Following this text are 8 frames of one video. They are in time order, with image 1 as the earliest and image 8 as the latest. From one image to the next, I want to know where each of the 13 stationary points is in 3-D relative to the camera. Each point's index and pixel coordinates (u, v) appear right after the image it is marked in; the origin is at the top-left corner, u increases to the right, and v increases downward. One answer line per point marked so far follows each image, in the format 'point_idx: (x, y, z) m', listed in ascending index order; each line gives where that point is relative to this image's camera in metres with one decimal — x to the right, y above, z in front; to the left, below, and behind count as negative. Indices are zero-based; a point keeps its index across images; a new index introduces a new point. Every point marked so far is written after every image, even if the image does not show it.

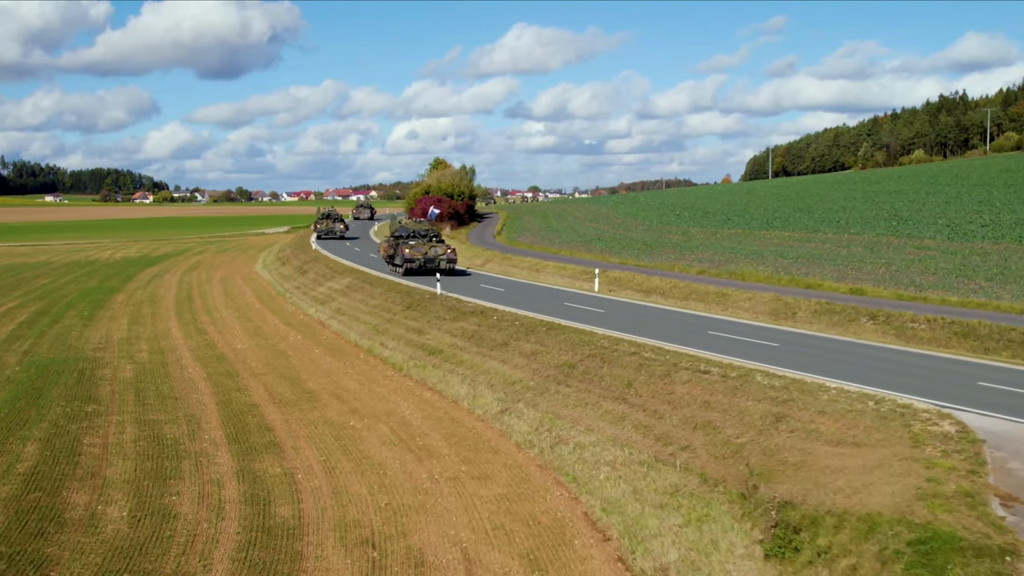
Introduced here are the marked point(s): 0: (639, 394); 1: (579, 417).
0: (+2.4, -2.0, +15.6) m
1: (+1.3, -2.4, +15.5) m
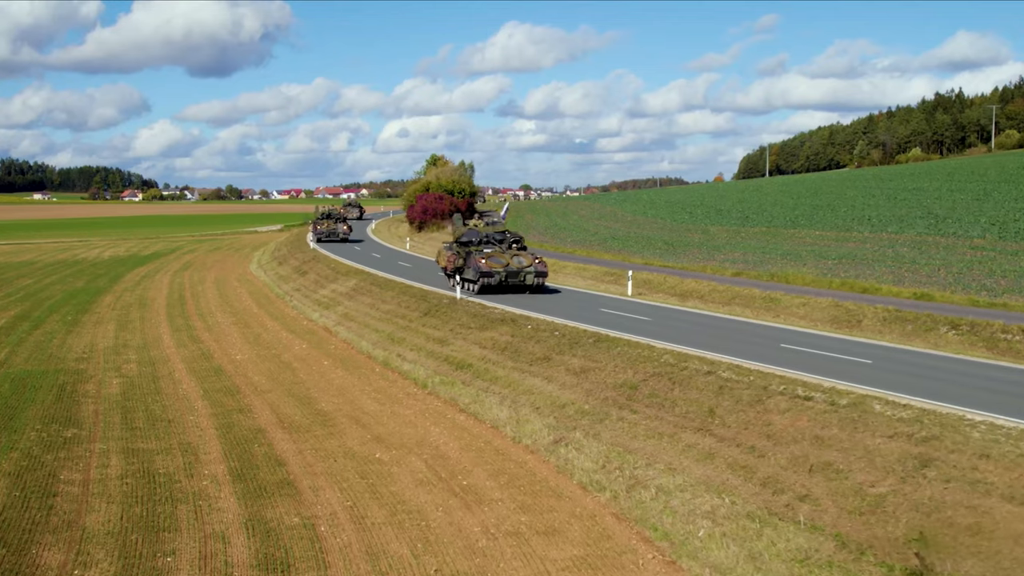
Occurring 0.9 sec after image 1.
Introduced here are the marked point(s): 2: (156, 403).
0: (+3.4, -2.1, +13.0) m
1: (+2.2, -2.6, +13.0) m
2: (-8.3, -2.7, +19.5) m
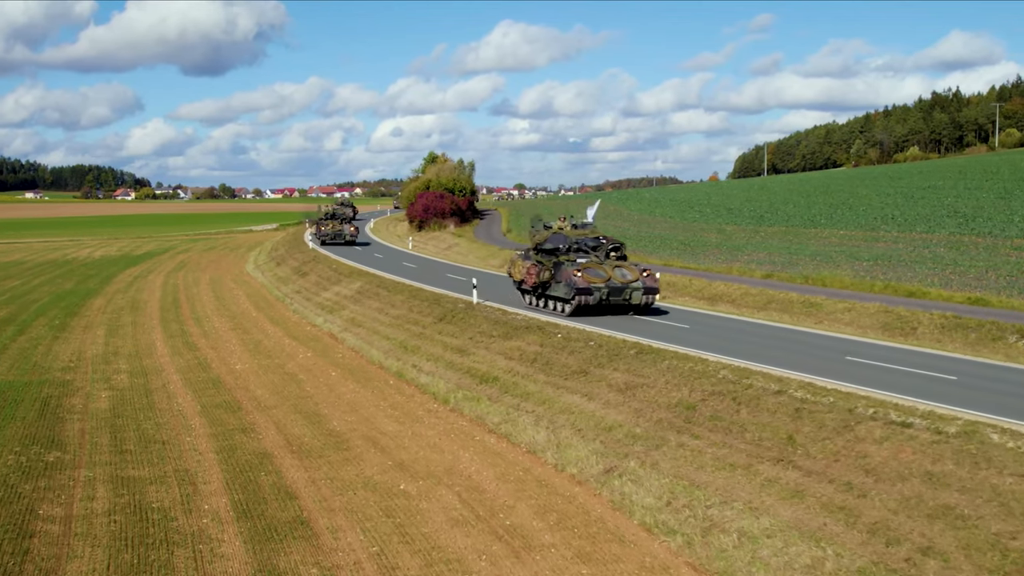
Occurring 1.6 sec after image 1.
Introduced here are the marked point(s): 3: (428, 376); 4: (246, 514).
0: (+4.1, -2.3, +11.3) m
1: (+2.9, -2.7, +11.2) m
2: (-7.7, -2.8, +17.6) m
3: (-1.9, -2.0, +19.1) m
4: (-3.9, -3.3, +12.2) m
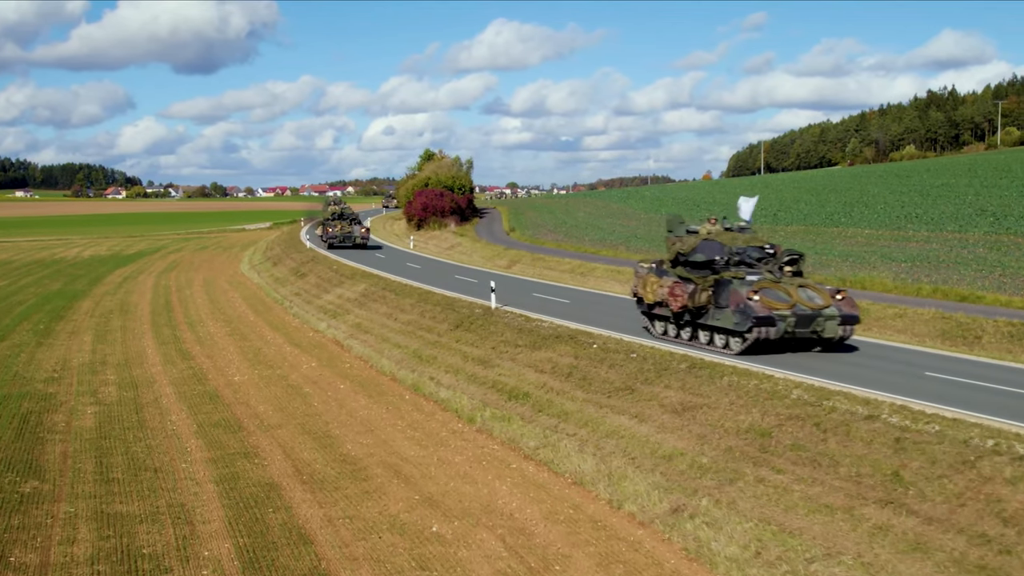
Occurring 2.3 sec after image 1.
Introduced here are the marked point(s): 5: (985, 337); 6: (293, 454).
0: (+4.7, -2.4, +9.5) m
1: (+3.6, -2.8, +9.4) m
2: (-7.1, -2.9, +15.7) m
3: (-1.3, -2.1, +17.2) m
4: (-3.2, -3.4, +10.3) m
5: (+10.6, -1.1, +18.6) m
6: (-3.8, -2.9, +14.4) m
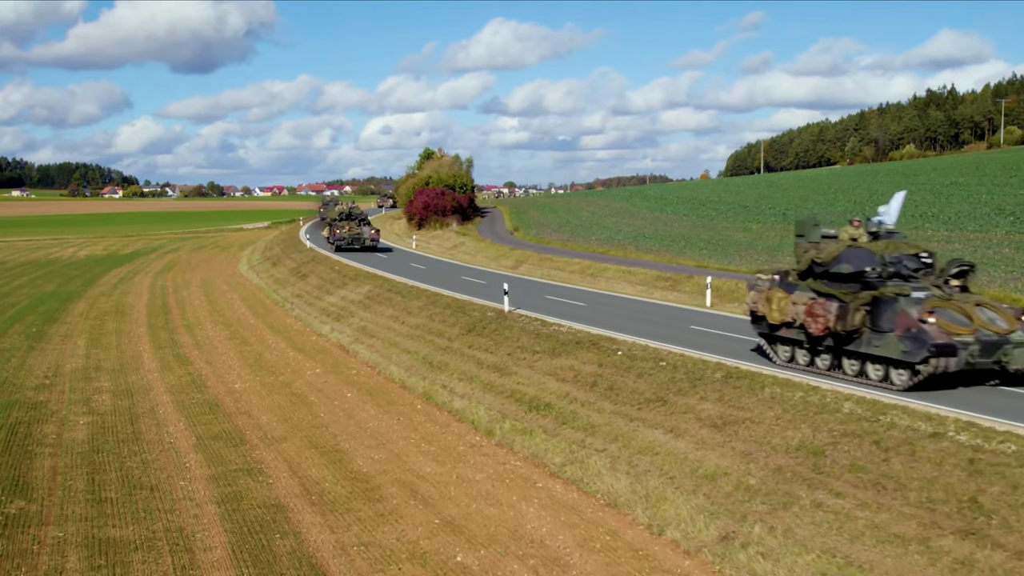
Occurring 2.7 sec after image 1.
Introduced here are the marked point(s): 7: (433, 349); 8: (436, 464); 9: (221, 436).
0: (+5.1, -2.5, +8.5) m
1: (+4.0, -2.9, +8.4) m
2: (-6.7, -3.0, +14.7) m
3: (-0.9, -2.2, +16.2) m
4: (-2.8, -3.5, +9.3) m
5: (+11.0, -1.1, +17.7) m
6: (-3.4, -3.0, +13.4) m
7: (-1.9, -1.5, +20.0) m
8: (-1.2, -2.8, +13.4) m
9: (-5.5, -2.8, +15.6) m
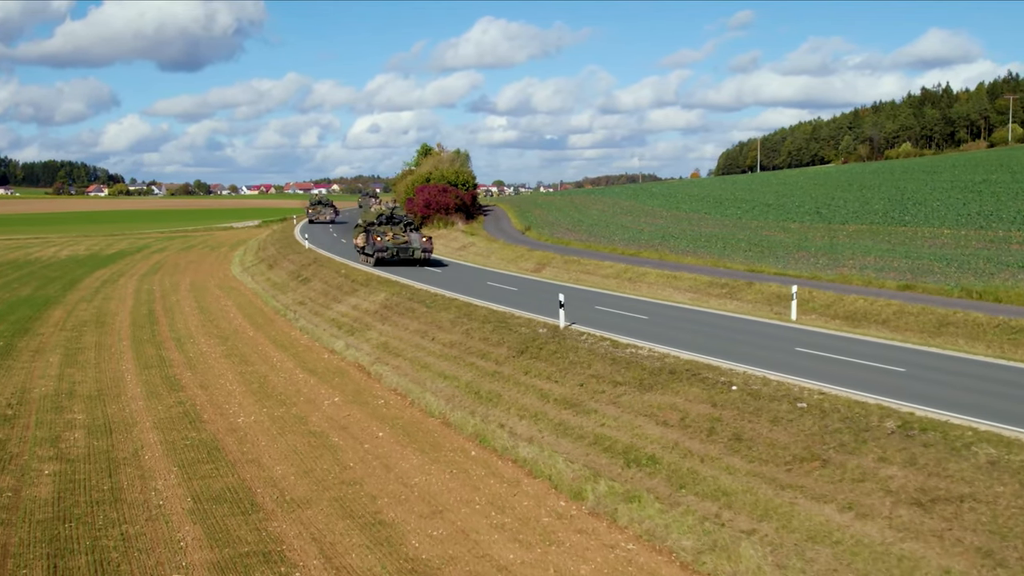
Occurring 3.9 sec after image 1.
0: (+6.5, -2.7, +5.2) m
1: (+5.4, -3.1, +5.1) m
2: (-5.4, -3.2, +11.2) m
3: (+0.3, -2.5, +12.8) m
4: (-1.5, -3.8, +5.9) m
5: (+12.2, -1.4, +14.4) m
6: (-2.1, -3.2, +10.0) m
7: (-0.7, -1.7, +16.5) m
8: (+0.1, -3.1, +9.9) m
9: (-4.2, -3.0, +12.1) m
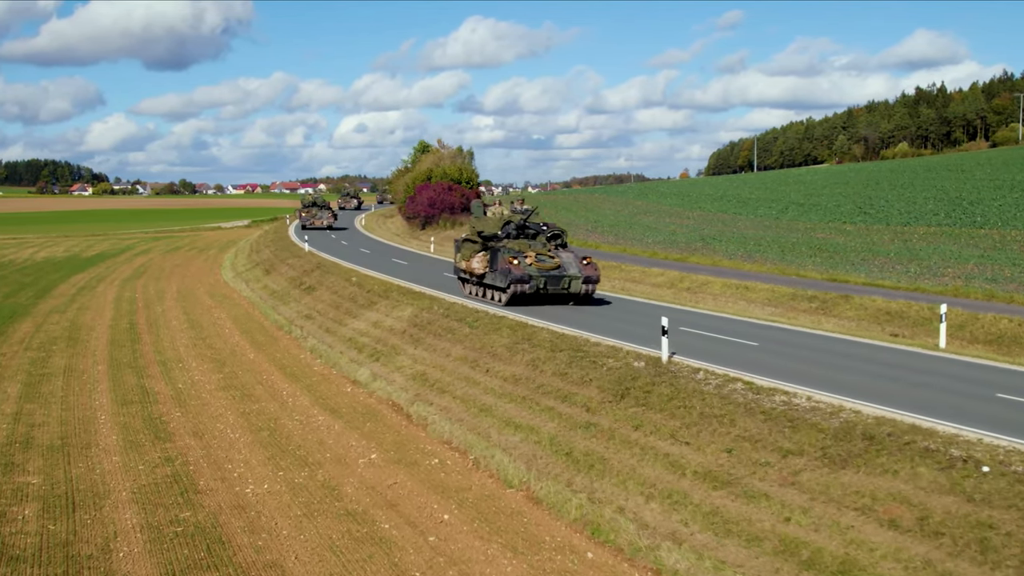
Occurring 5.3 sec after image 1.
0: (+8.1, -3.1, +1.3) m
1: (+7.0, -3.5, +1.1) m
2: (-3.9, -3.6, +7.1) m
3: (+1.9, -2.8, +8.8) m
4: (+0.2, -4.1, +1.8) m
5: (+13.7, -1.7, +10.6) m
6: (-0.6, -3.6, +5.9) m
7: (+0.8, -2.1, +12.5) m
8: (+1.6, -3.5, +5.9) m
9: (-2.7, -3.4, +8.0) m
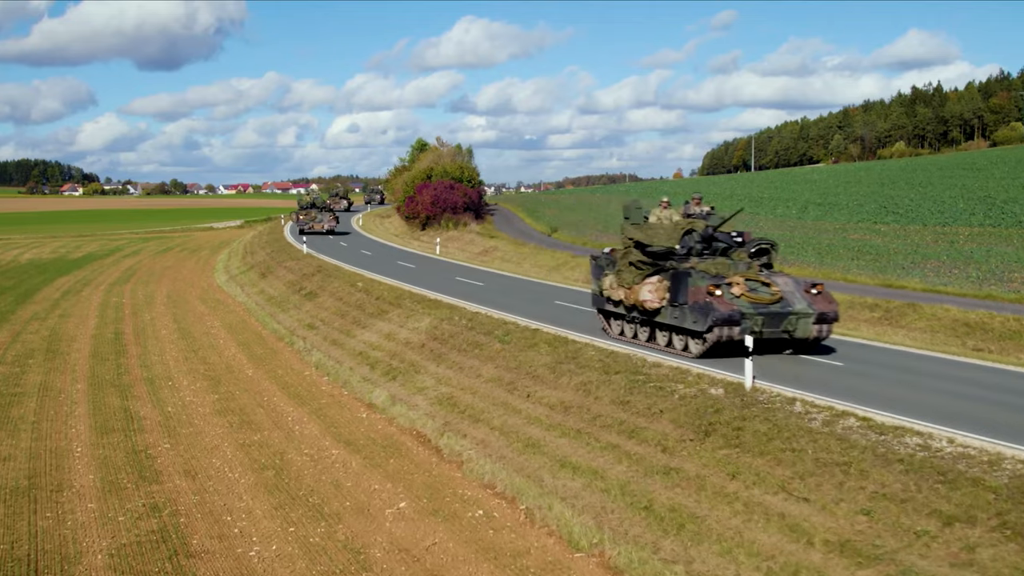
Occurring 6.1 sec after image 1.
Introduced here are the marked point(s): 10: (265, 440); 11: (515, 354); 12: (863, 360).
0: (+9.0, -3.2, -0.9) m
1: (+7.9, -3.7, -1.0) m
2: (-3.0, -3.8, +4.9) m
3: (+2.6, -3.0, +6.6) m
4: (+1.0, -4.3, -0.4) m
5: (+14.5, -1.9, +8.5) m
6: (+0.3, -3.7, +3.7) m
7: (+1.5, -2.2, +10.3) m
8: (+2.5, -3.6, +3.7) m
9: (-1.9, -3.6, +5.8) m
10: (-4.2, -2.5, +13.9) m
11: (0.0, -1.2, +15.3) m
12: (+6.3, -1.3, +13.9) m
